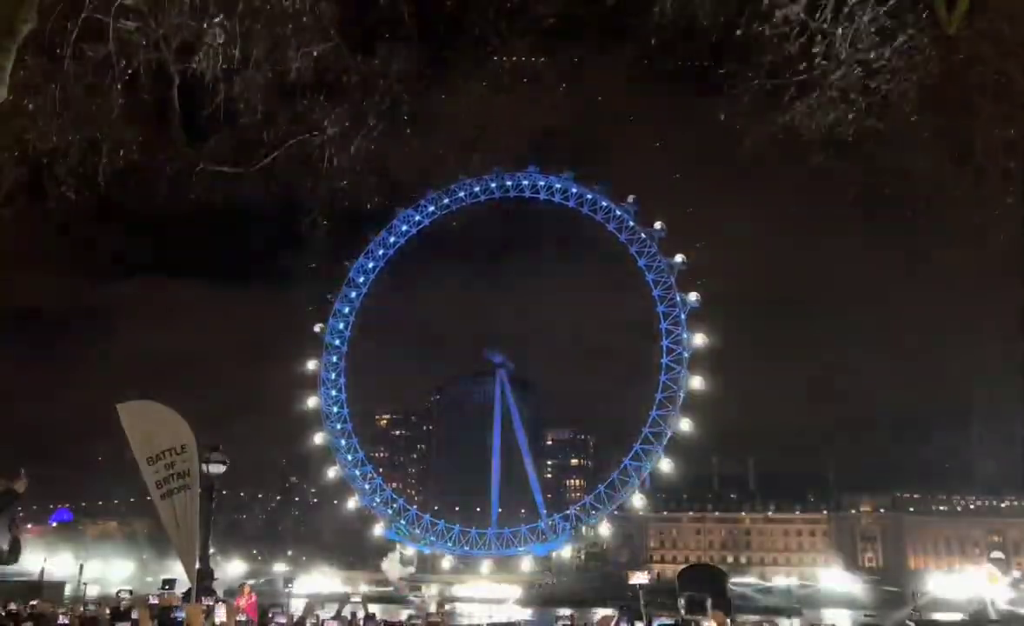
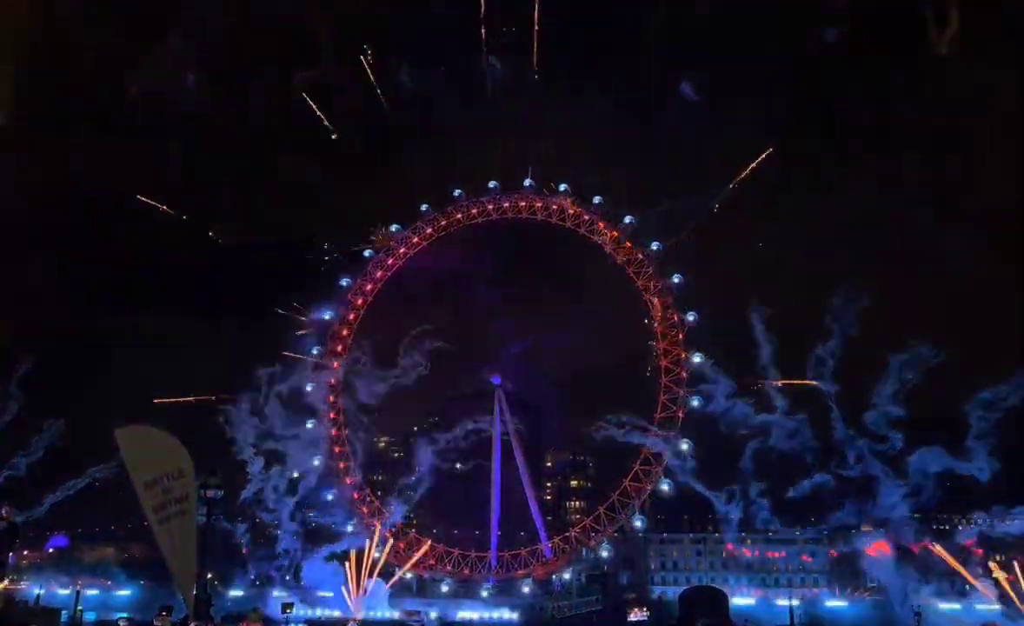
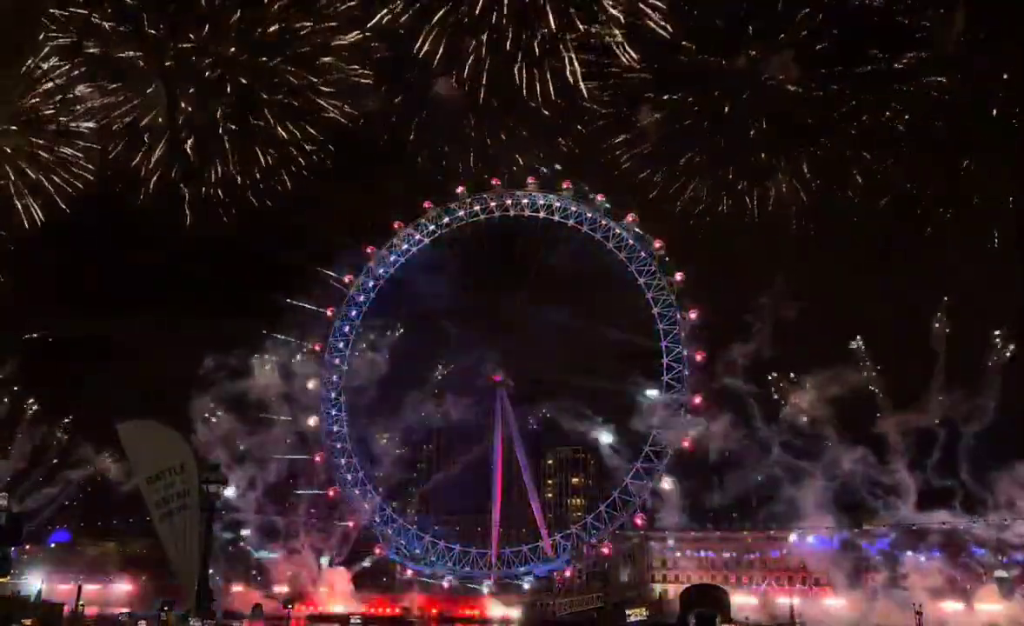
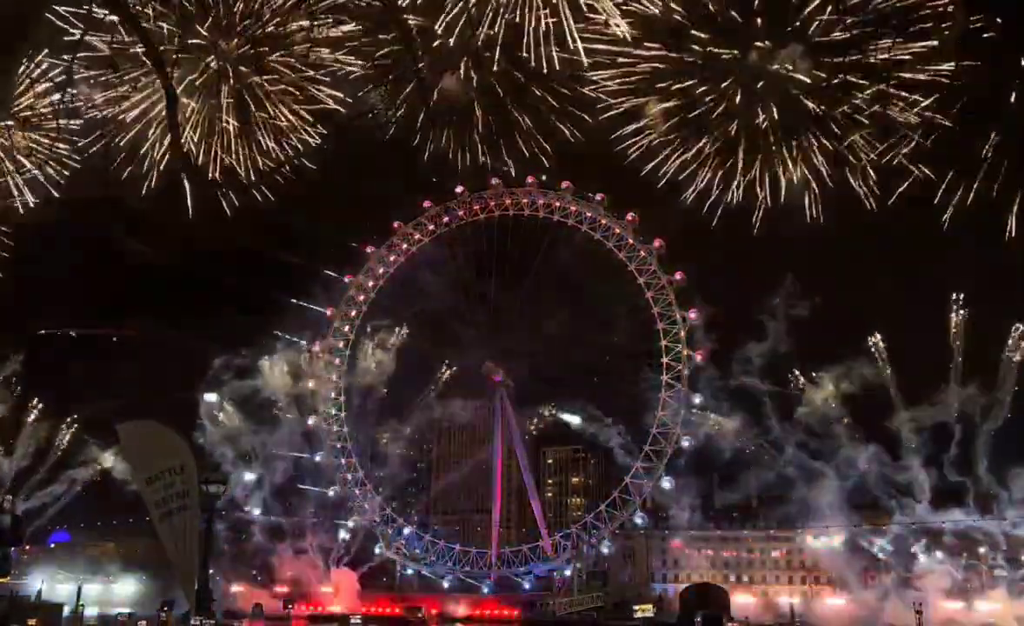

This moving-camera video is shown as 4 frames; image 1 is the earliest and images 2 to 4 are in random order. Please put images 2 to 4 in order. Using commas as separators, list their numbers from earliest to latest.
2, 4, 3
